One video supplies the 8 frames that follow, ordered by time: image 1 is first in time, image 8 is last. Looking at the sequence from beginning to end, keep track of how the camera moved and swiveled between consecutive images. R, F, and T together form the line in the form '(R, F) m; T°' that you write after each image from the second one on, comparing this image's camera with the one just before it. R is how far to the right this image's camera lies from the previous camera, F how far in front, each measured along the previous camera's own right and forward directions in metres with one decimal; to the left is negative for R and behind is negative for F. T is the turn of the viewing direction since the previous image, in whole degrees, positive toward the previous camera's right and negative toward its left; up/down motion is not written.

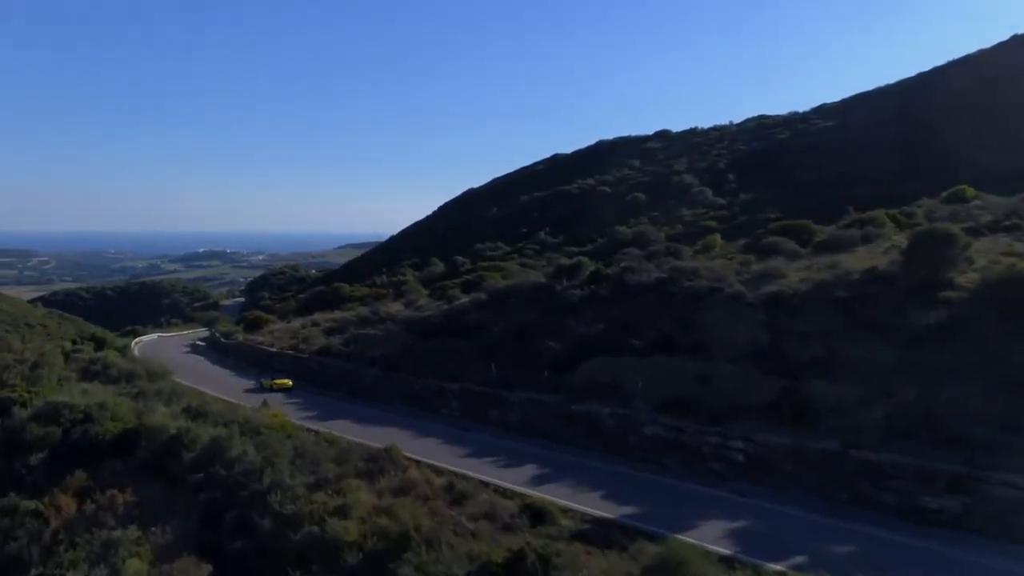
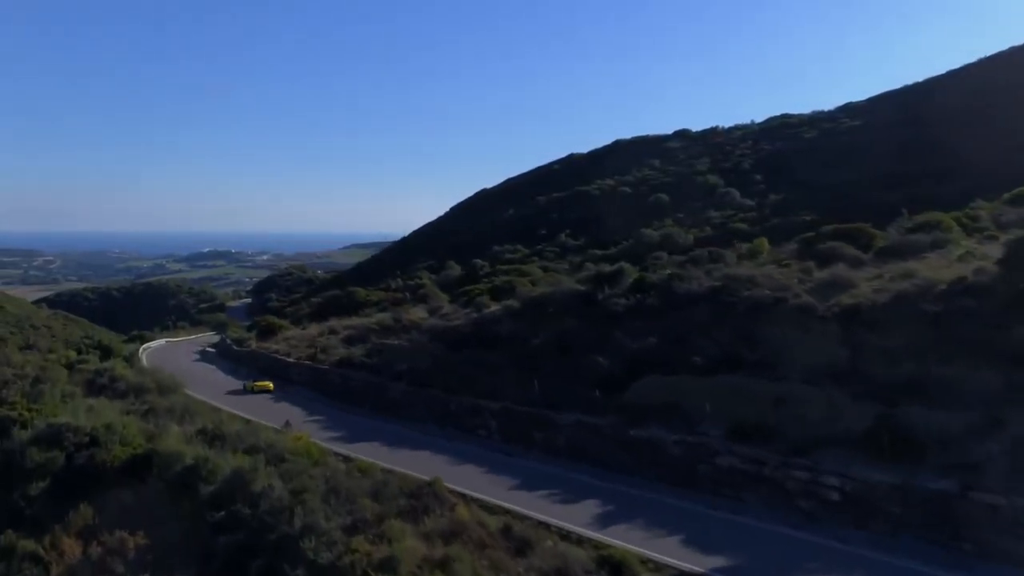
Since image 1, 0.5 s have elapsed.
(-0.7, +1.5) m; 0°
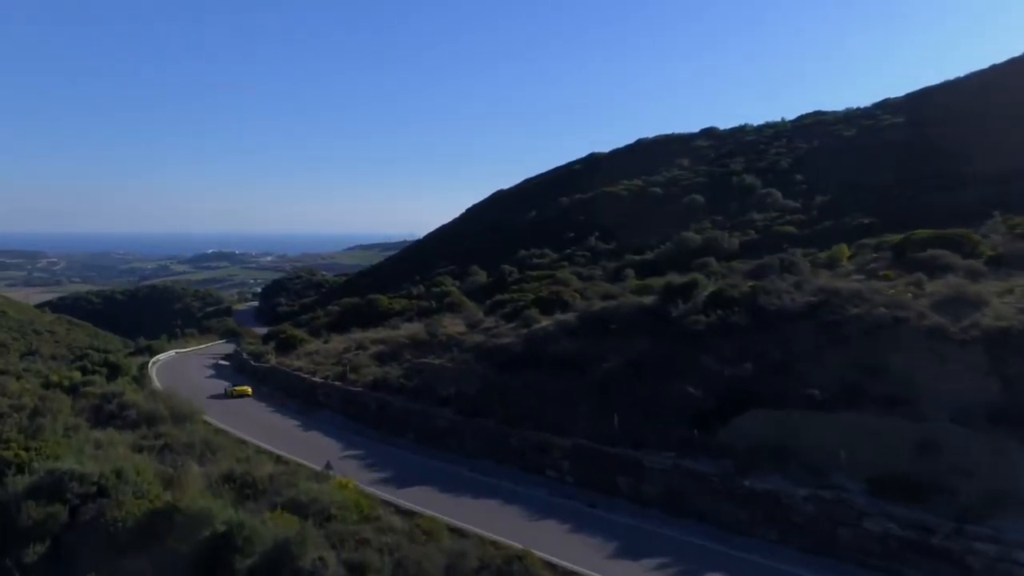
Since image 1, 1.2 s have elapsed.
(-1.1, +2.2) m; 0°
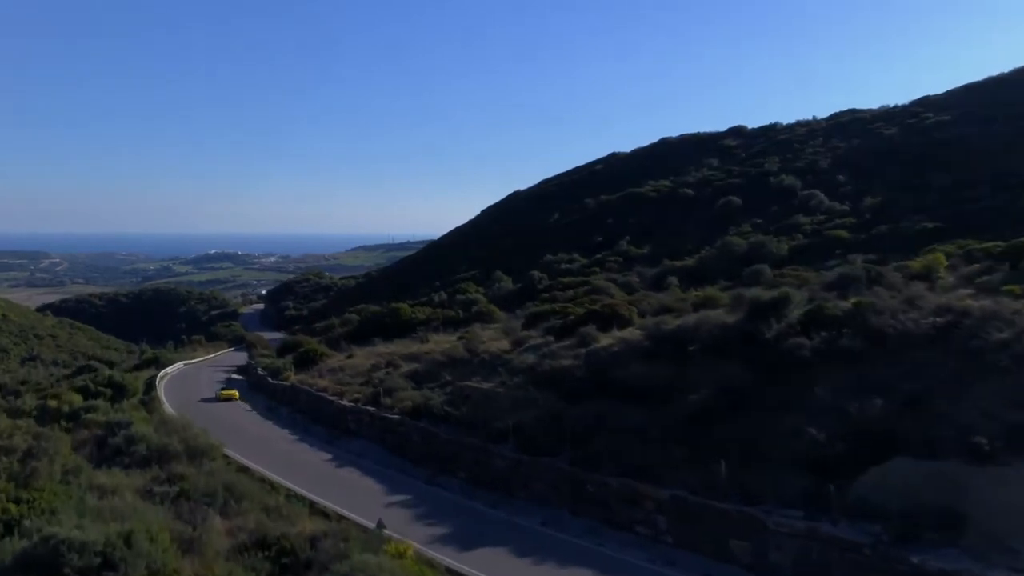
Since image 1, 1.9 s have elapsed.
(-1.0, +2.2) m; 0°
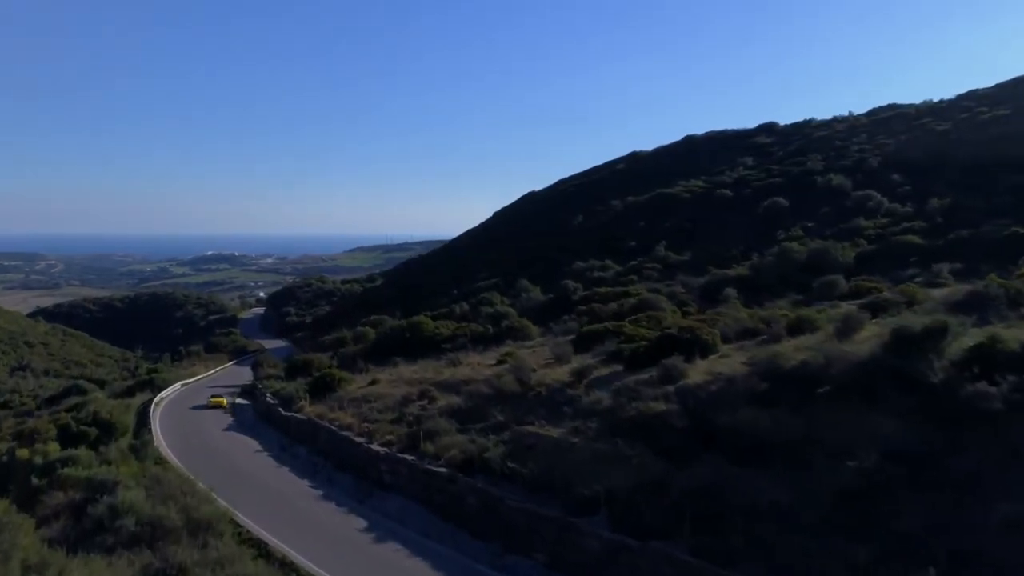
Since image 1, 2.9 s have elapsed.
(-1.2, +3.2) m; 0°
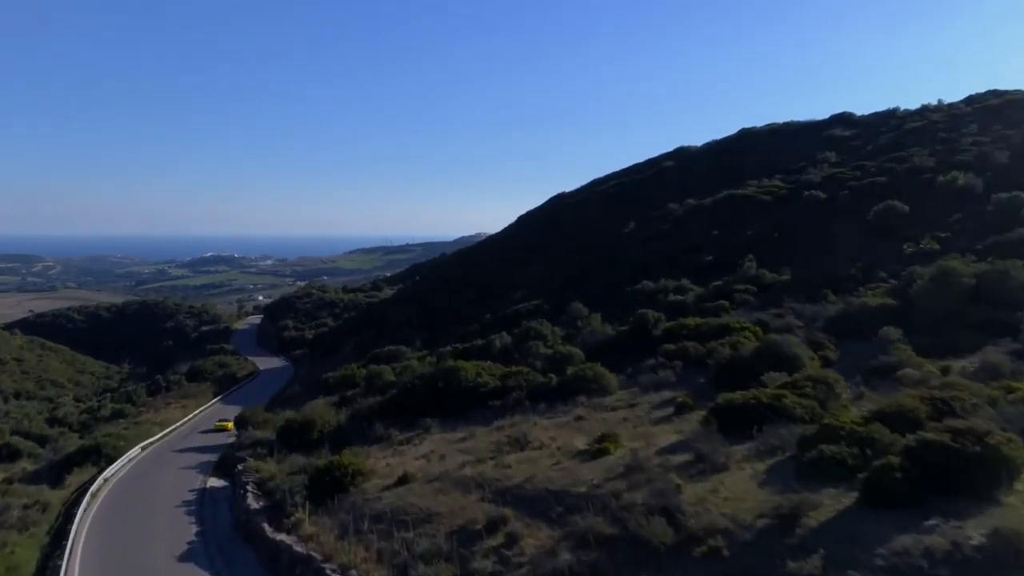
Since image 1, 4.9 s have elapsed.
(-1.6, +7.2) m; 0°
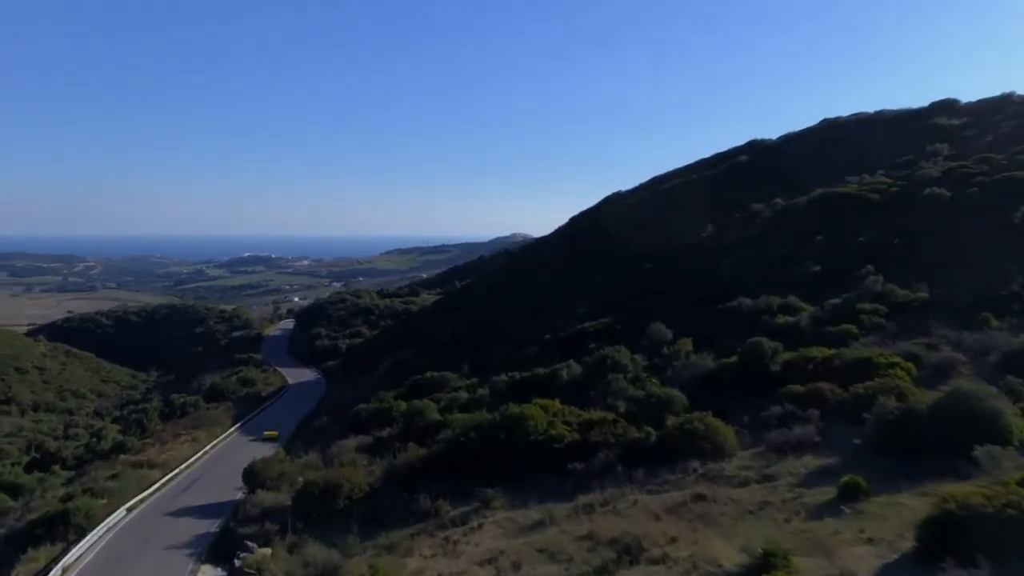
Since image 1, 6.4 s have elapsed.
(-0.9, +4.8) m; -2°
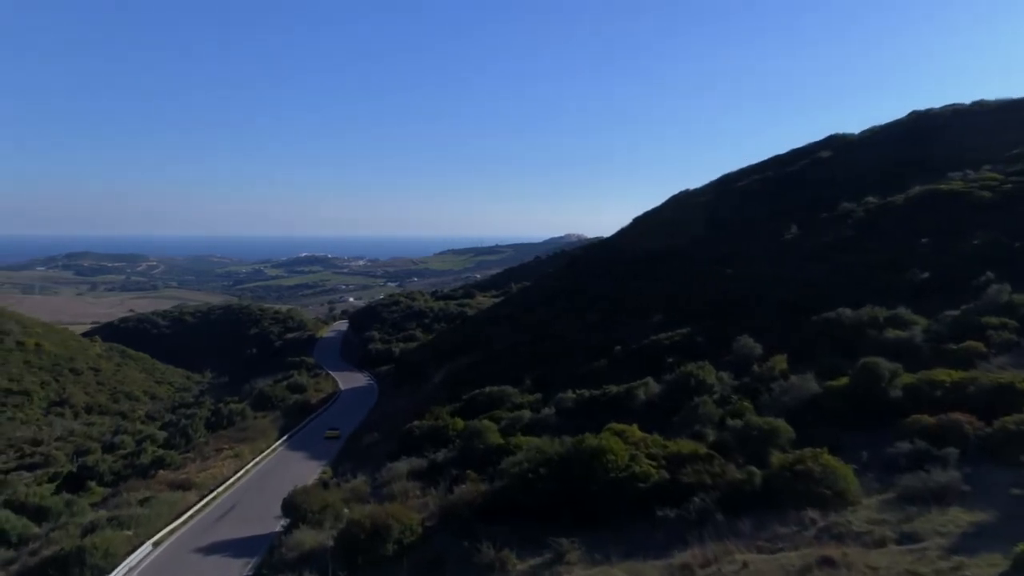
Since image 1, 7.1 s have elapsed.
(-0.4, +2.3) m; -3°
